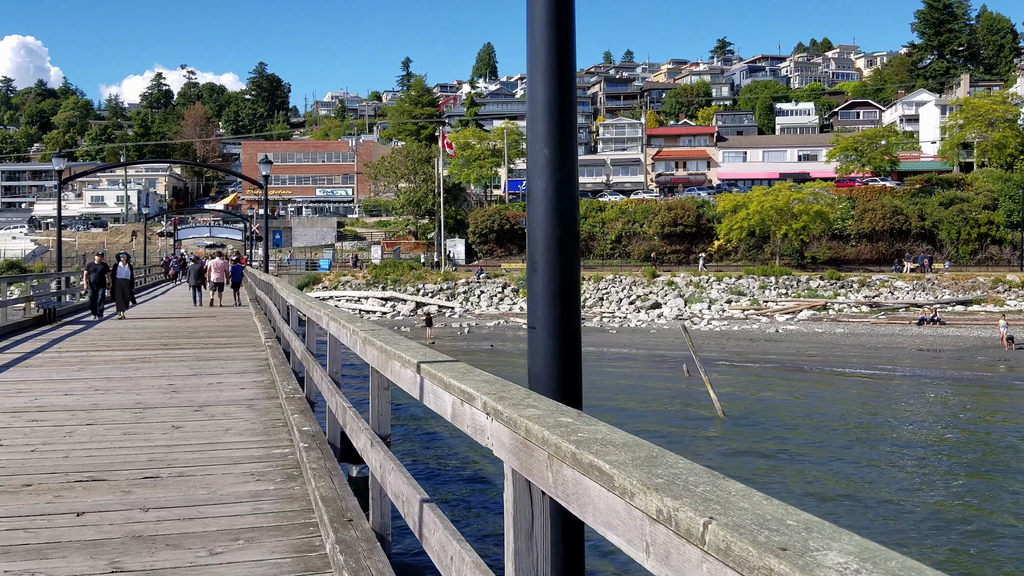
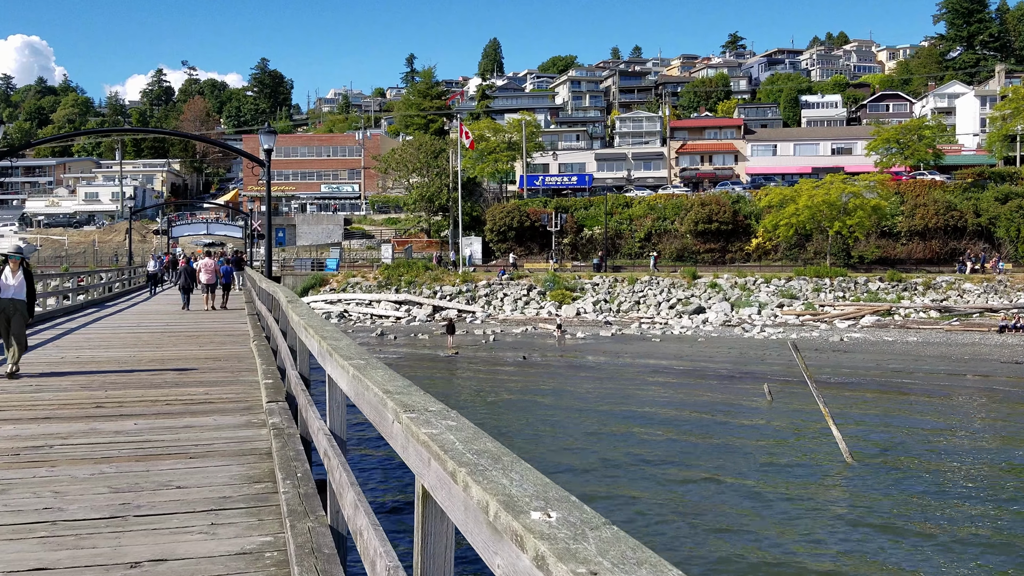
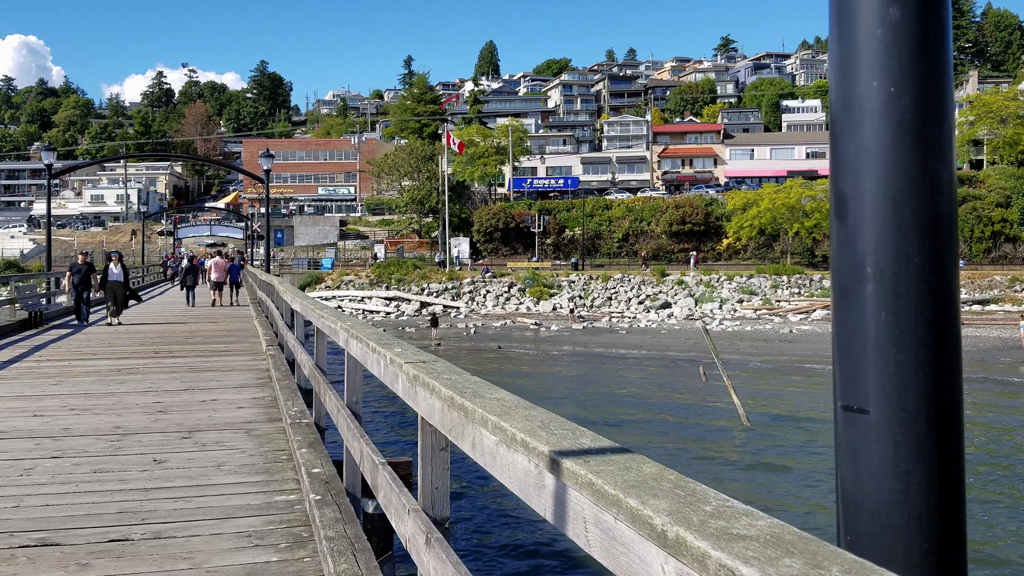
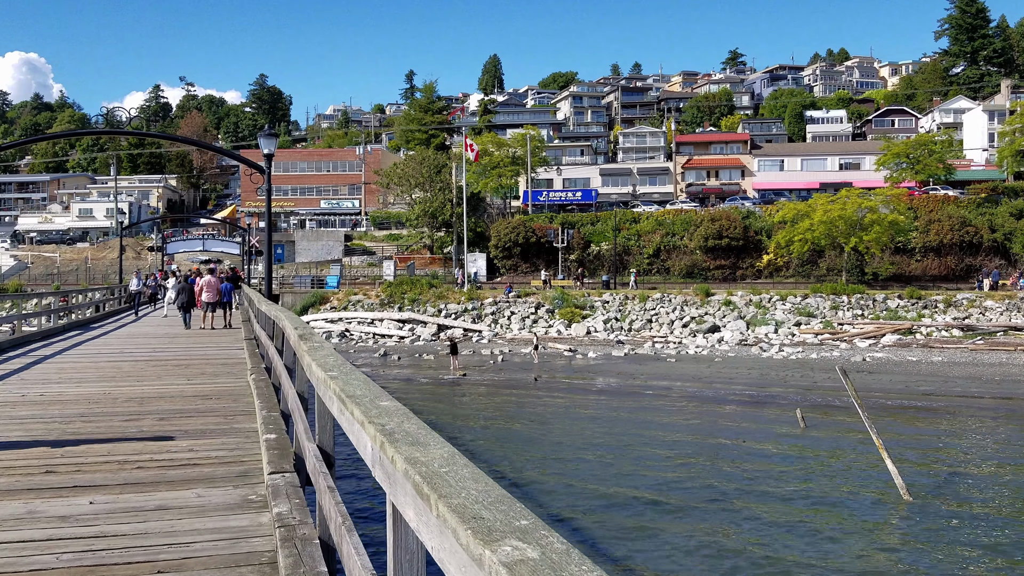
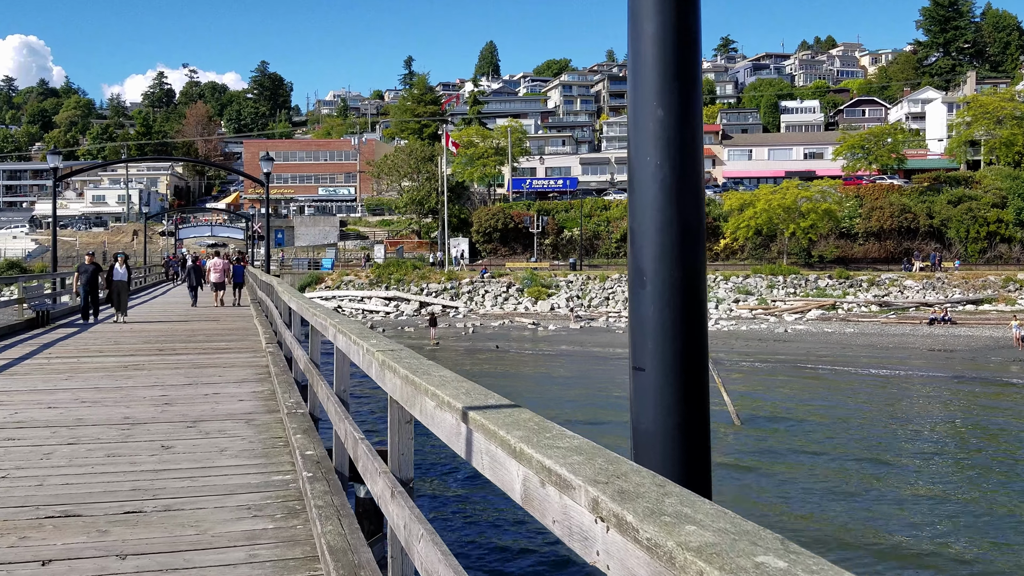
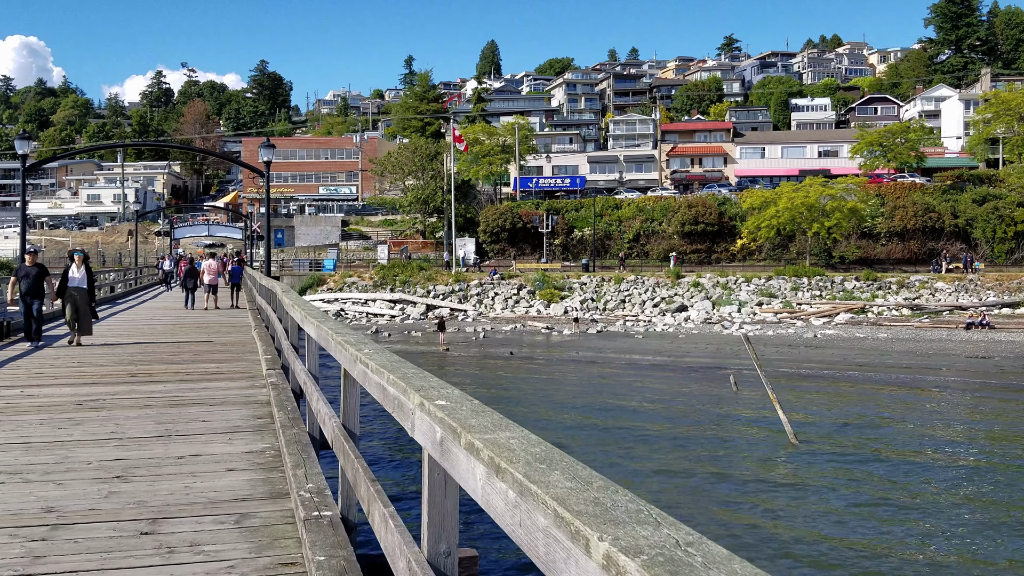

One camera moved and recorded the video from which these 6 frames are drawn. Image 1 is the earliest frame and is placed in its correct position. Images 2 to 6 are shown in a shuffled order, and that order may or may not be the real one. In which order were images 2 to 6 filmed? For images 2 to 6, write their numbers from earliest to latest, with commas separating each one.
5, 3, 6, 2, 4
